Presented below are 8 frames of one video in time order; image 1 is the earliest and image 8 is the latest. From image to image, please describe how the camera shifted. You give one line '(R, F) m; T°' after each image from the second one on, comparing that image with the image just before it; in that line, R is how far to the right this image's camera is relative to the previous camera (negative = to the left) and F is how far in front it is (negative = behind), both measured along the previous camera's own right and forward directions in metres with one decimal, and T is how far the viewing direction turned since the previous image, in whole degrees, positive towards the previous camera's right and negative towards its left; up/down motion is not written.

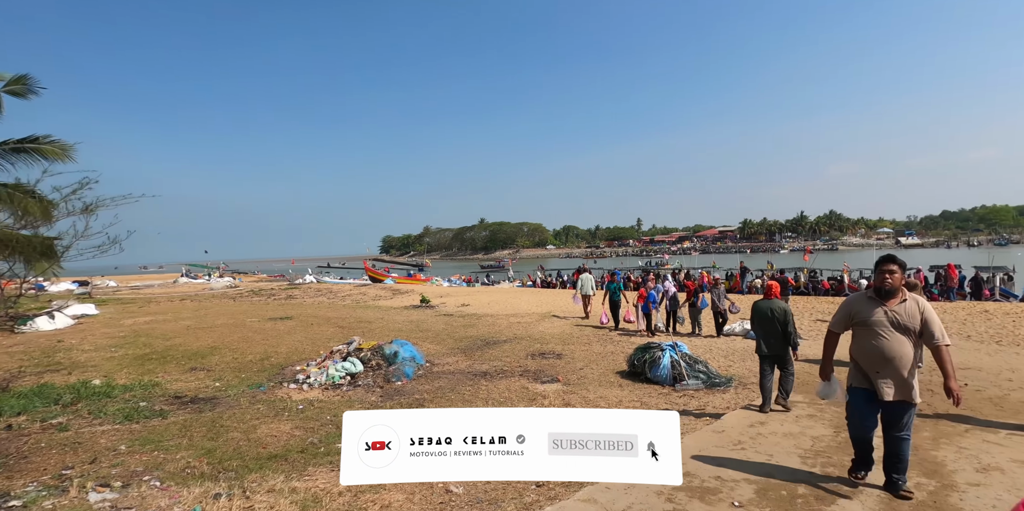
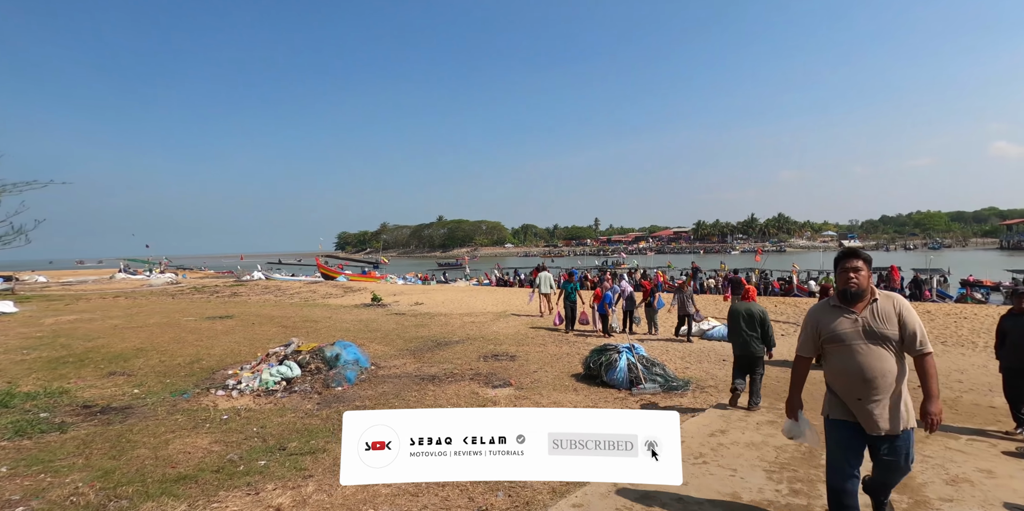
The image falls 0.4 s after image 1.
(+0.1, +0.5) m; +4°
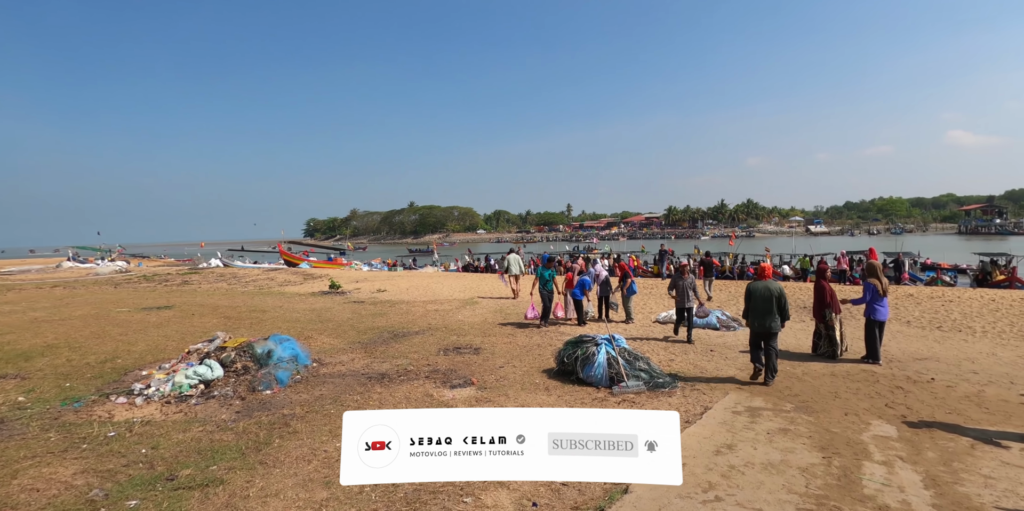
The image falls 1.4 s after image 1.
(+0.2, +1.3) m; +3°
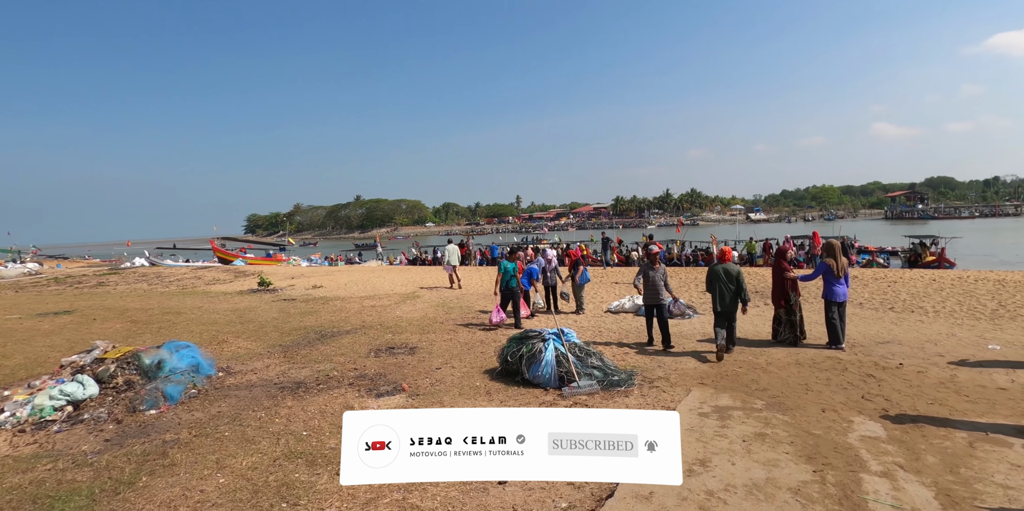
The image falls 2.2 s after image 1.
(+0.2, +0.9) m; +5°
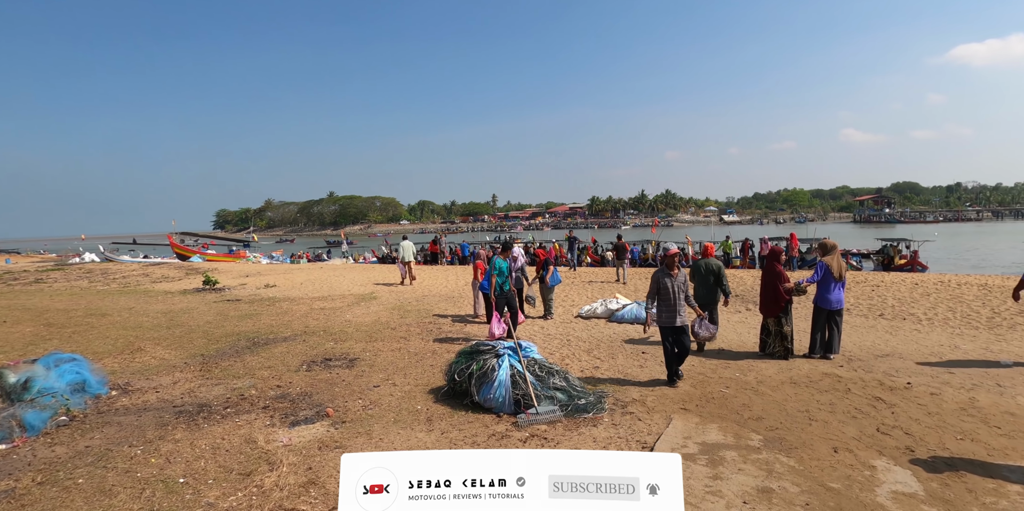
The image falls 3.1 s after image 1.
(+0.3, +1.1) m; +3°
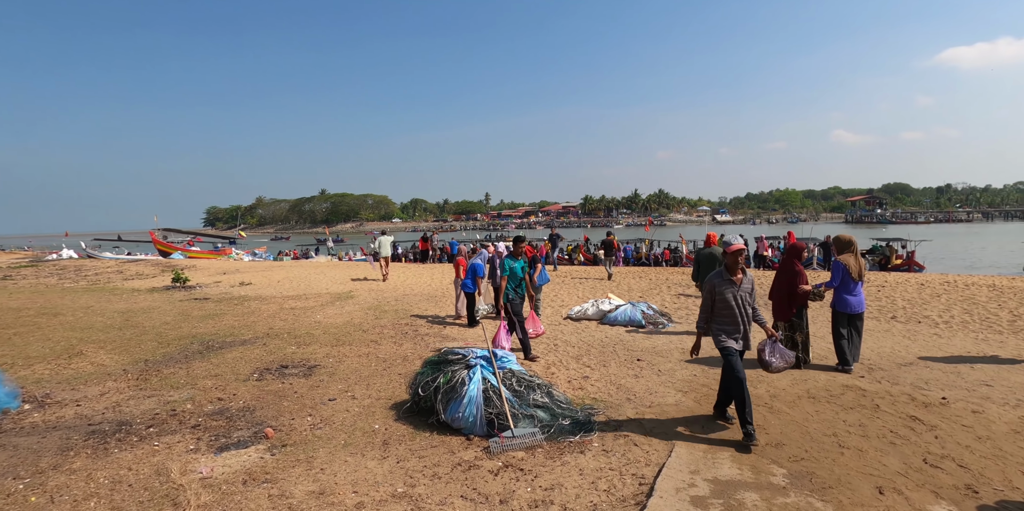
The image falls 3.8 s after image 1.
(+0.2, +0.8) m; +1°
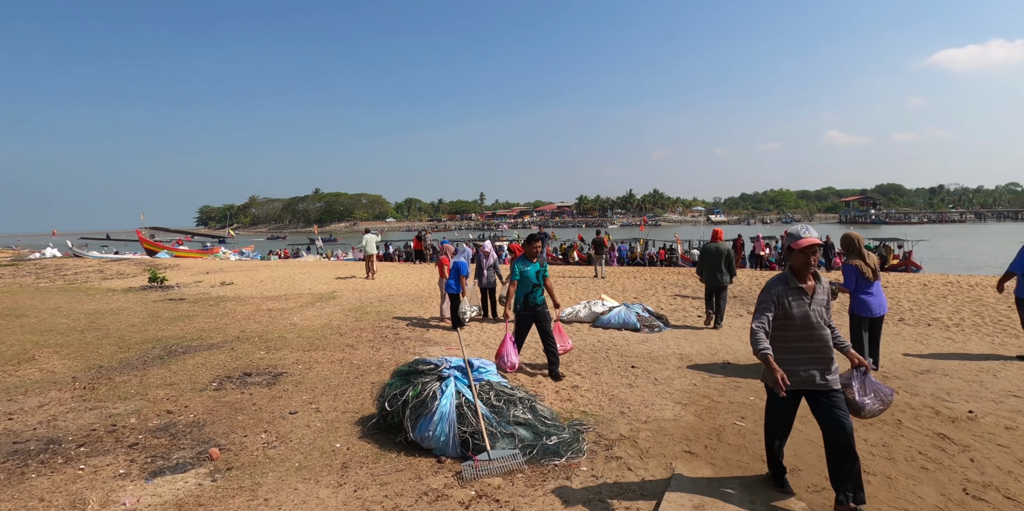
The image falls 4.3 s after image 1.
(+0.1, +0.5) m; +1°
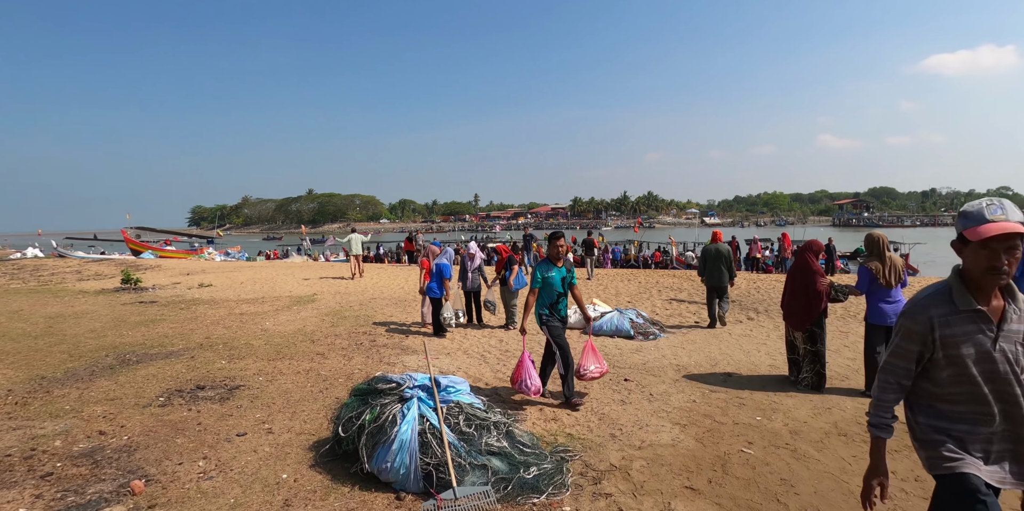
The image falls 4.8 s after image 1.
(+0.1, +0.5) m; +1°
